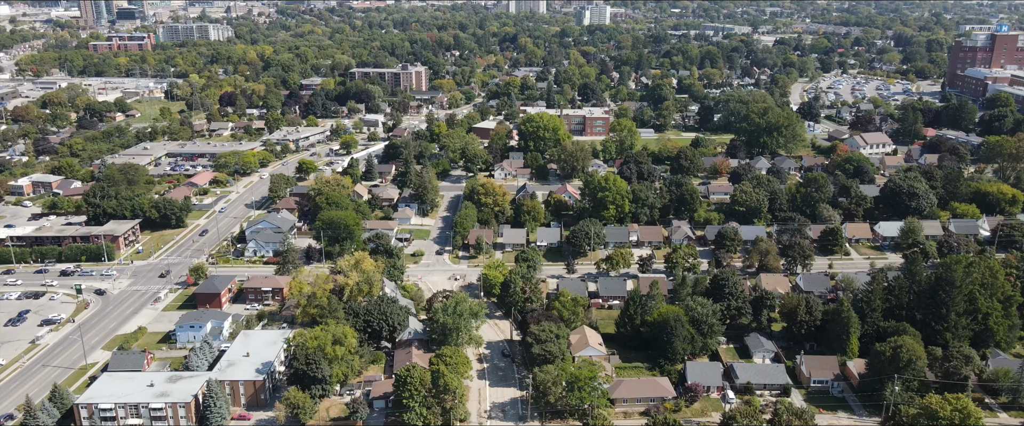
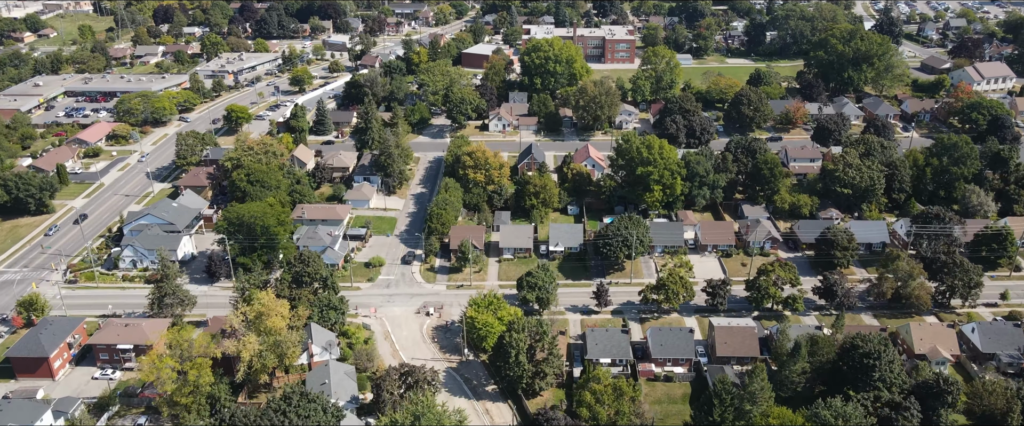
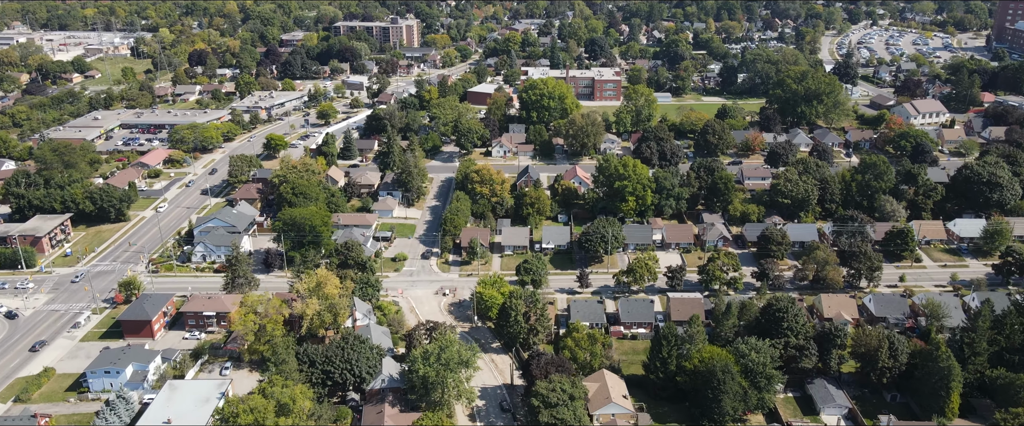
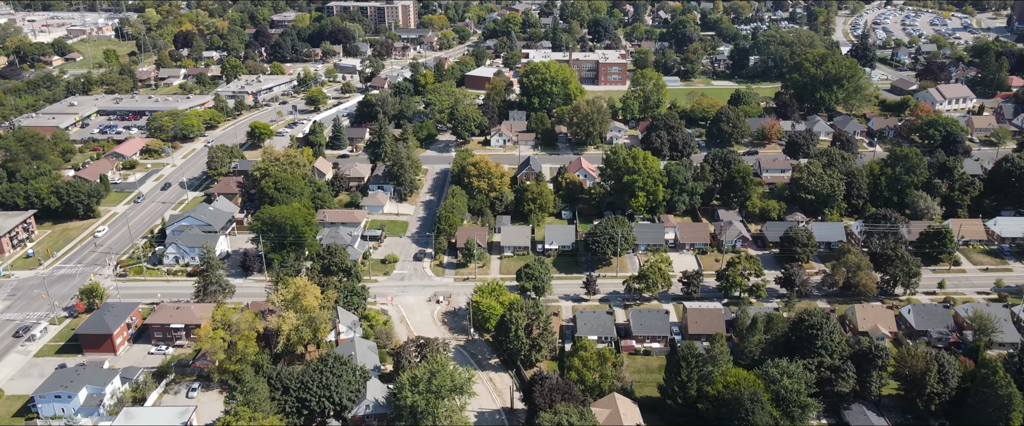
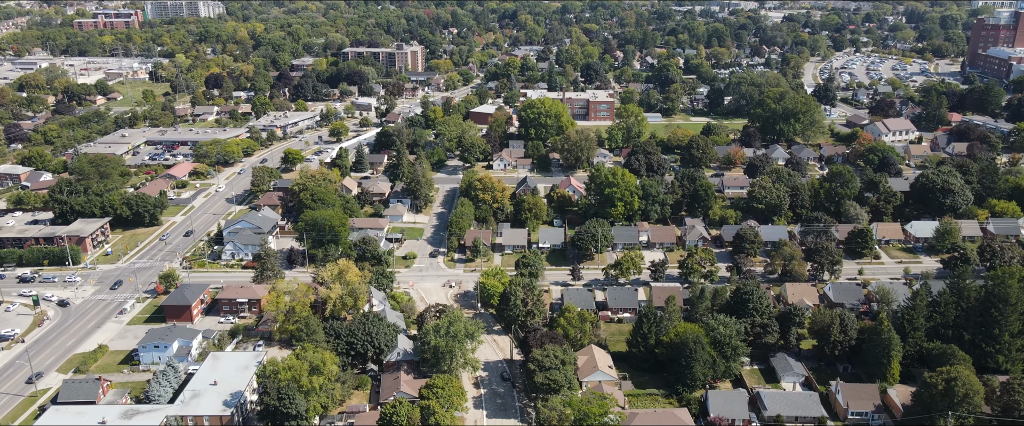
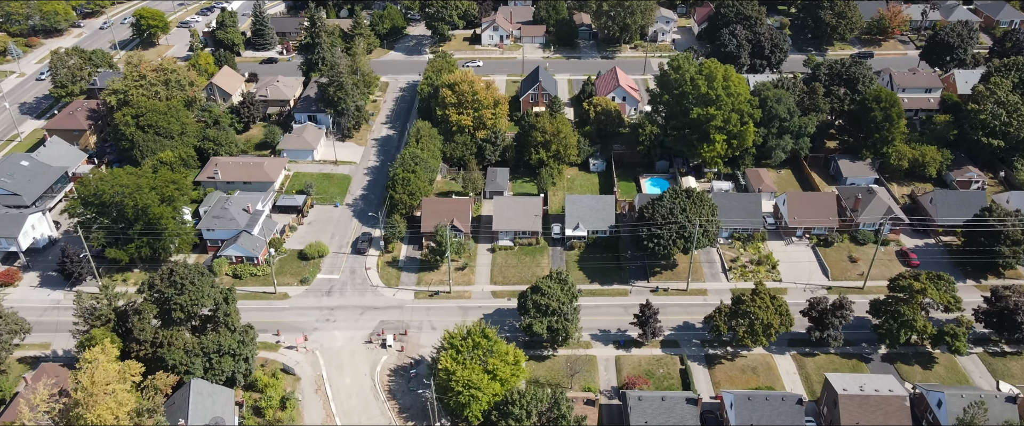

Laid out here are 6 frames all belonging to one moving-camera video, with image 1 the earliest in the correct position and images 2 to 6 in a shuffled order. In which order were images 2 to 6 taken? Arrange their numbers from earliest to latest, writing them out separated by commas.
5, 3, 4, 2, 6
